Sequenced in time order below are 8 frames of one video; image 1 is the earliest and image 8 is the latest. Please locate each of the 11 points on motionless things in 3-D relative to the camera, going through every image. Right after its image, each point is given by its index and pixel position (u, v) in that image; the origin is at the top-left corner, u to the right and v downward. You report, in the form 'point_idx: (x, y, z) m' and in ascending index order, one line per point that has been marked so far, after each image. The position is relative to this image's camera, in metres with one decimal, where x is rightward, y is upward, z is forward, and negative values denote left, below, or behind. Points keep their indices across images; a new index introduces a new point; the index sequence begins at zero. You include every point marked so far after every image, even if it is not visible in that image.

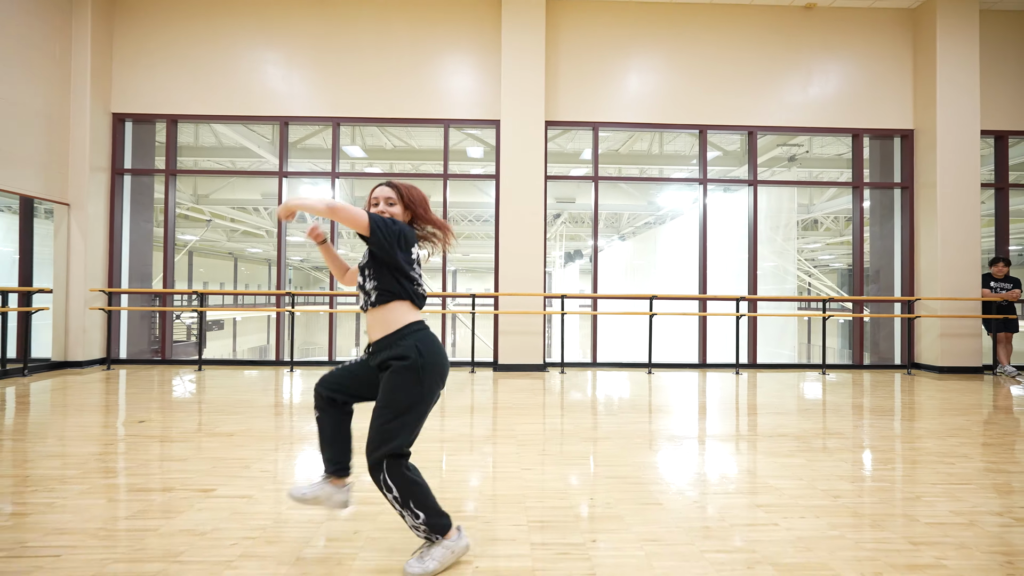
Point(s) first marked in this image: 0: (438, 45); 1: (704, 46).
0: (-1.0, +3.3, +6.6) m
1: (+2.6, +3.3, +6.6) m
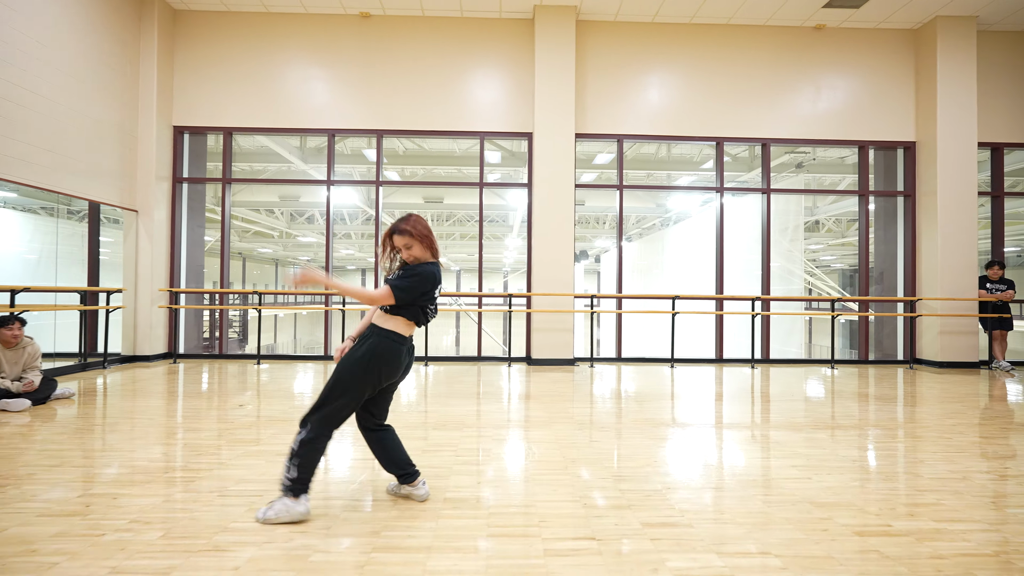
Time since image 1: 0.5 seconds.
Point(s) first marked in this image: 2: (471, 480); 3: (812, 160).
0: (-0.5, +3.3, +7.1) m
1: (+3.1, +3.3, +7.1) m
2: (-0.2, -1.0, +2.4) m
3: (+4.3, +1.9, +7.2) m
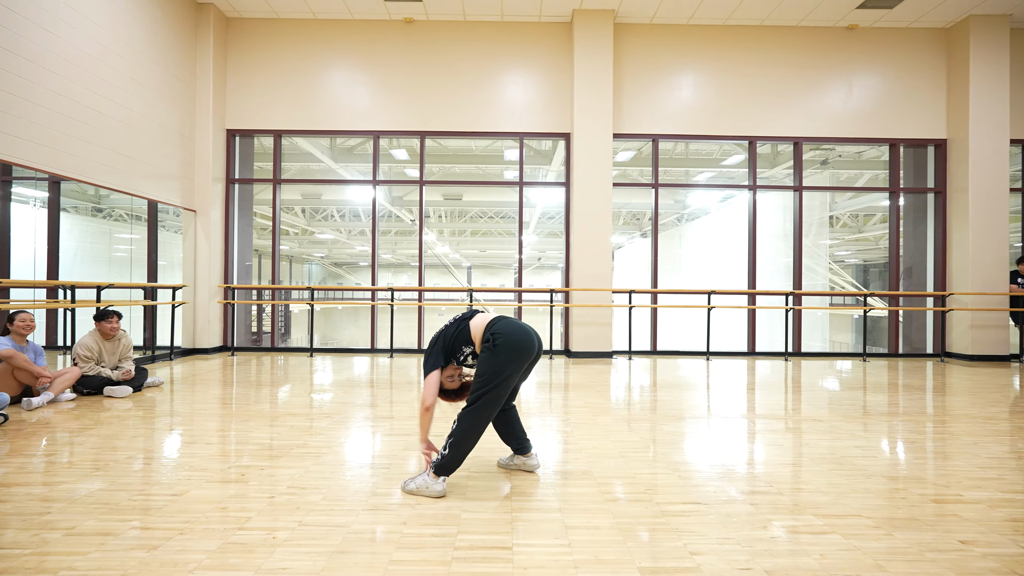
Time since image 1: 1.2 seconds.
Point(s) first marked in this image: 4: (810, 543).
0: (0.0, +3.4, +7.4) m
1: (+3.6, +3.4, +7.3) m
2: (+0.3, -0.9, +2.7) m
3: (+4.9, +2.0, +7.4) m
4: (+1.1, -0.9, +1.7) m
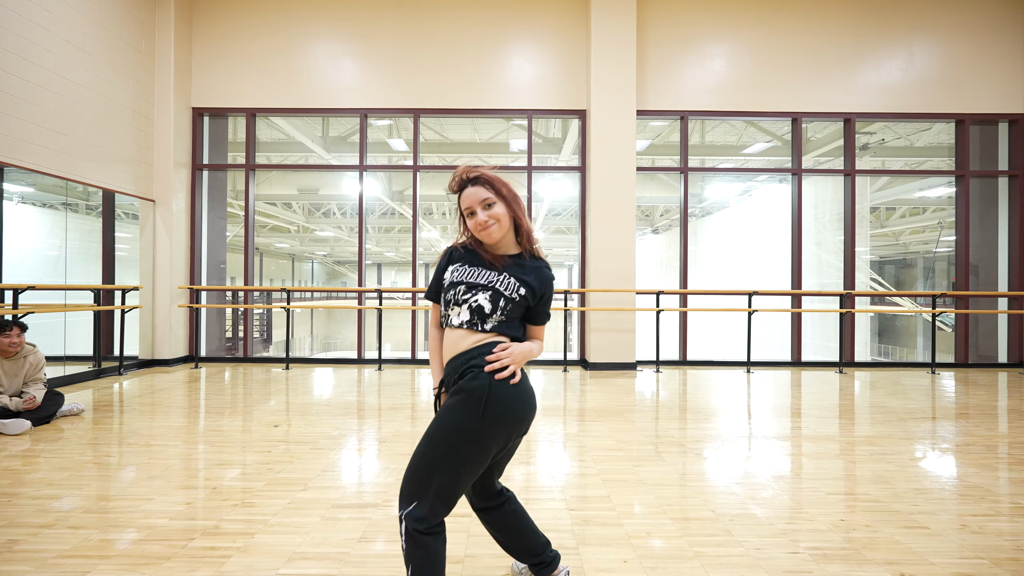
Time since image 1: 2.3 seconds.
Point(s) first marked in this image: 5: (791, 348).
0: (+0.1, +3.4, +6.4) m
1: (+3.7, +3.4, +6.3) m
2: (+0.4, -1.0, +1.8) m
3: (+5.0, +2.0, +6.4) m
4: (+1.1, -0.9, +0.8) m
5: (+3.7, -0.8, +6.5) m
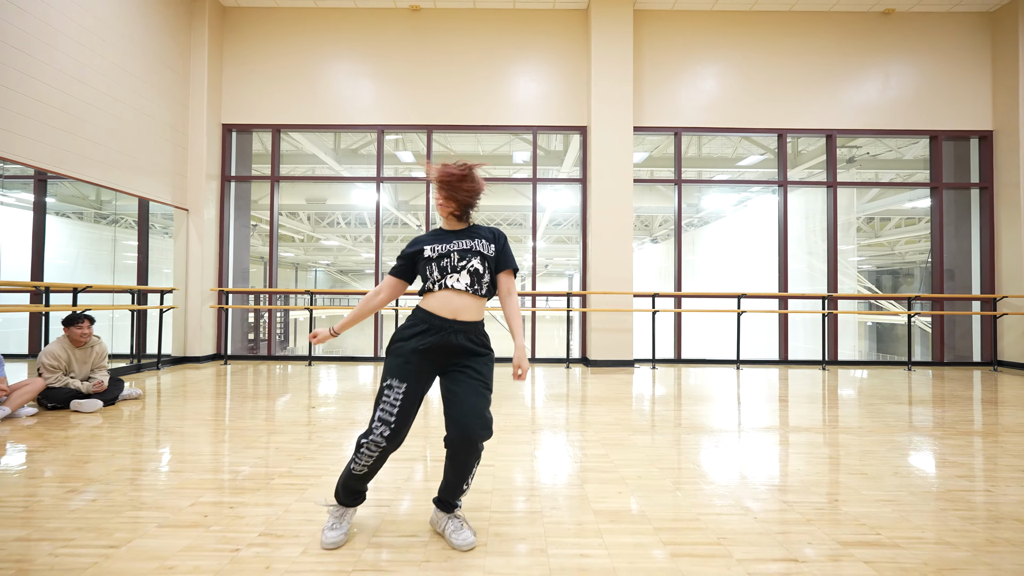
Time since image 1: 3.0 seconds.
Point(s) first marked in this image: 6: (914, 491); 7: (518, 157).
0: (+0.2, +3.3, +6.9) m
1: (+3.8, +3.3, +6.8) m
2: (+0.4, -0.9, +2.2) m
3: (+5.1, +1.9, +6.9) m
4: (+1.2, -0.9, +1.2) m
5: (+3.8, -0.9, +6.9) m
6: (+1.9, -0.9, +2.3) m
7: (+0.1, +2.0, +7.1) m
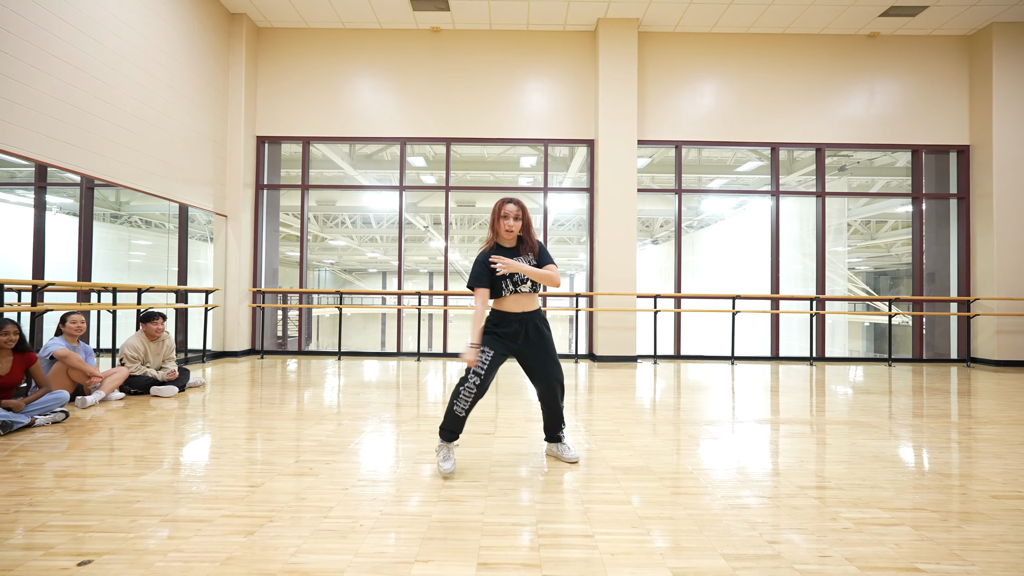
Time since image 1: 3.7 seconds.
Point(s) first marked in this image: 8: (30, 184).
0: (+0.4, +3.3, +7.5) m
1: (+4.0, +3.3, +7.3) m
2: (+0.6, -0.9, +2.7) m
3: (+5.3, +1.9, +7.4) m
4: (+1.3, -0.9, +1.8) m
5: (+4.0, -0.9, +7.4) m
6: (+2.1, -1.0, +2.8) m
7: (+0.3, +1.9, +7.6) m
8: (-4.3, +0.9, +4.4) m
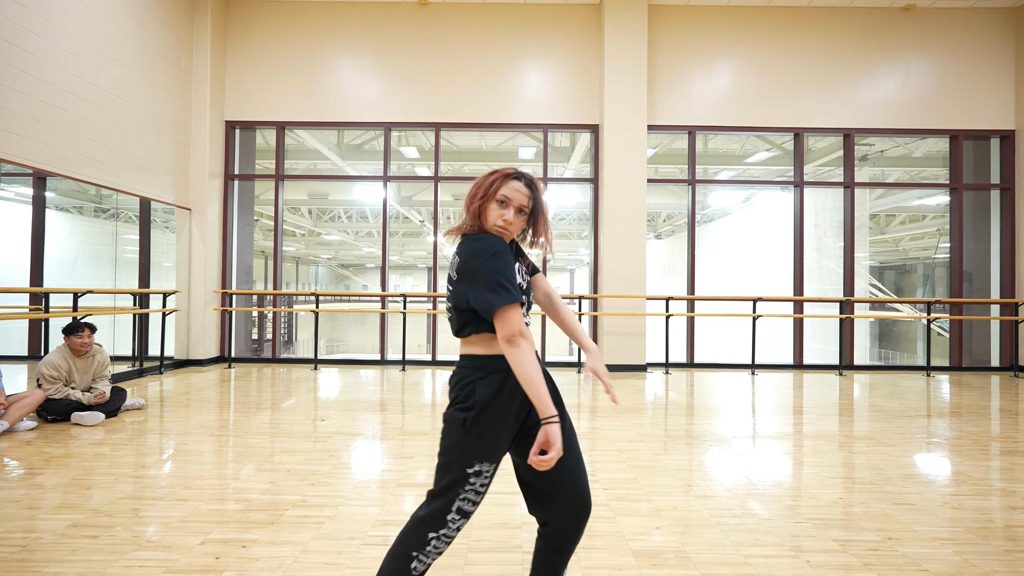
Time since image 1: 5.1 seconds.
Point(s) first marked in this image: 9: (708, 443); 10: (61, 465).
0: (+0.3, +3.3, +6.8) m
1: (+3.9, +3.3, +6.6) m
2: (+0.6, -1.0, +2.1) m
3: (+5.2, +1.9, +6.7) m
4: (+1.3, -1.0, +1.1) m
5: (+3.9, -0.9, +6.8) m
6: (+2.0, -1.0, +2.1) m
7: (+0.2, +1.9, +6.9) m
8: (-4.4, +0.9, +3.7) m
9: (+1.4, -1.2, +3.6) m
10: (-2.6, -1.0, +2.8) m
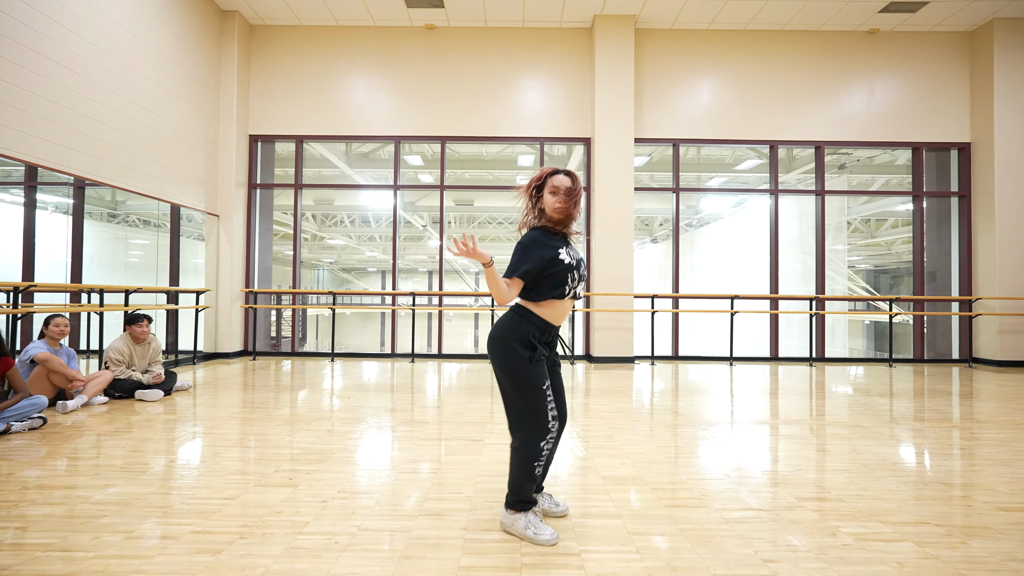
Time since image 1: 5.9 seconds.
0: (+0.3, +3.3, +7.4) m
1: (+3.9, +3.3, +7.2) m
2: (+0.6, -1.0, +2.7) m
3: (+5.2, +1.9, +7.3) m
4: (+1.3, -0.9, +1.7) m
5: (+3.9, -0.9, +7.3) m
6: (+2.0, -1.0, +2.7) m
7: (+0.2, +1.9, +7.5) m
8: (-4.4, +0.9, +4.3) m
9: (+1.4, -1.1, +4.1) m
10: (-2.6, -1.0, +3.4) m
